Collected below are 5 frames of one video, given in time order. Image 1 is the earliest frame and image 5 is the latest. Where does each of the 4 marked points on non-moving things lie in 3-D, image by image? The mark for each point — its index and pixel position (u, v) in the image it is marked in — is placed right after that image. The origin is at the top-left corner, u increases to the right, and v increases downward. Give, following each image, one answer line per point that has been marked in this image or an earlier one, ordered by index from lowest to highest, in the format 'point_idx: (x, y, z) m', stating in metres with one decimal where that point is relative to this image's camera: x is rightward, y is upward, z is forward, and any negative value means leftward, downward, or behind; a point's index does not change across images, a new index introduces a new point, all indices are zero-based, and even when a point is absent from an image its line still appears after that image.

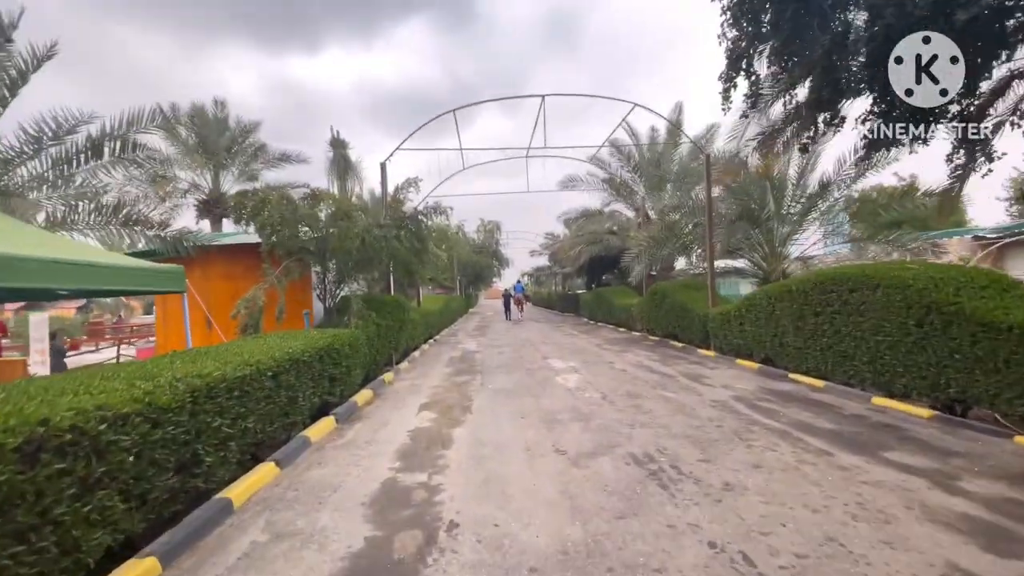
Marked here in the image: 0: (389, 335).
0: (-3.5, -1.3, +13.4) m
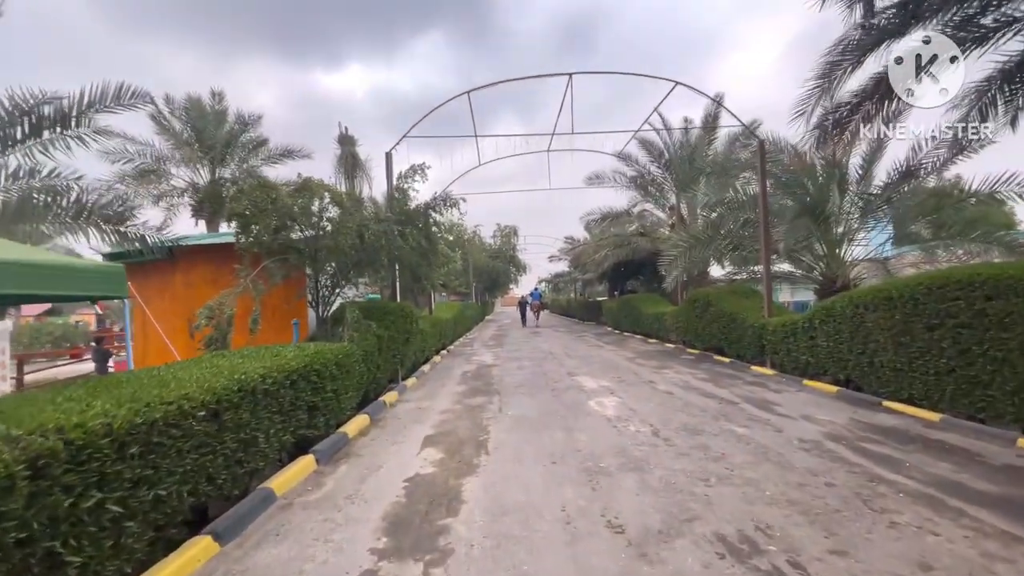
0: (-2.9, -1.5, +11.6) m
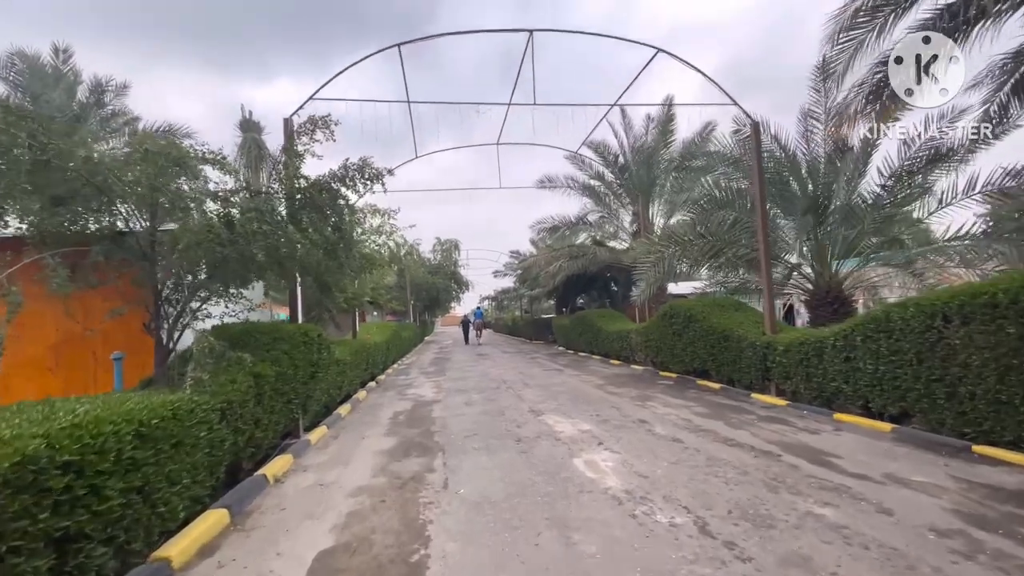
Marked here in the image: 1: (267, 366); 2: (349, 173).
0: (-3.8, -1.7, +8.1) m
1: (-3.8, -1.2, +7.3) m
2: (-2.7, +1.9, +7.8) m
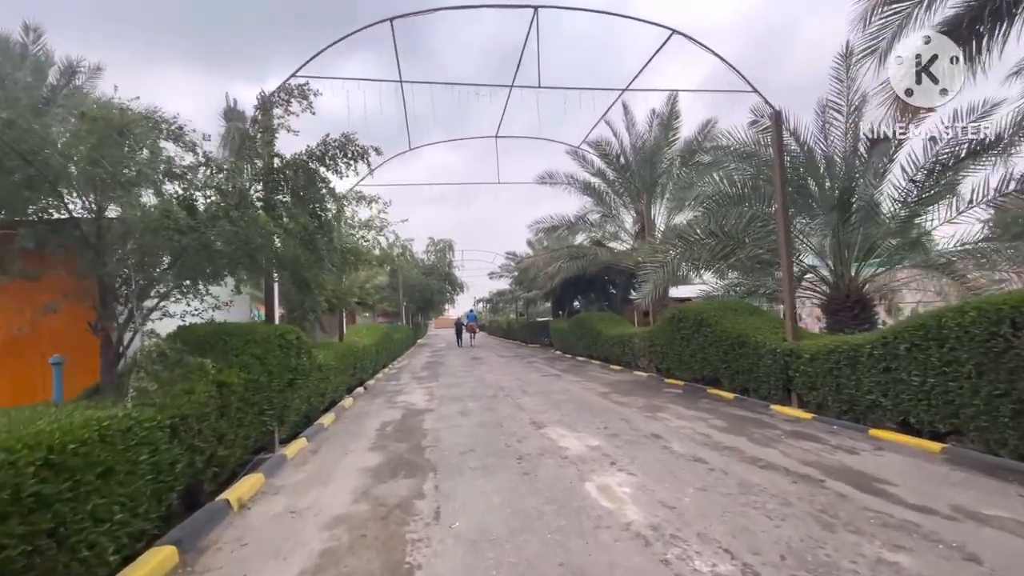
0: (-3.8, -1.7, +7.1) m
1: (-3.7, -1.1, +6.3) m
2: (-2.6, +1.9, +6.9) m
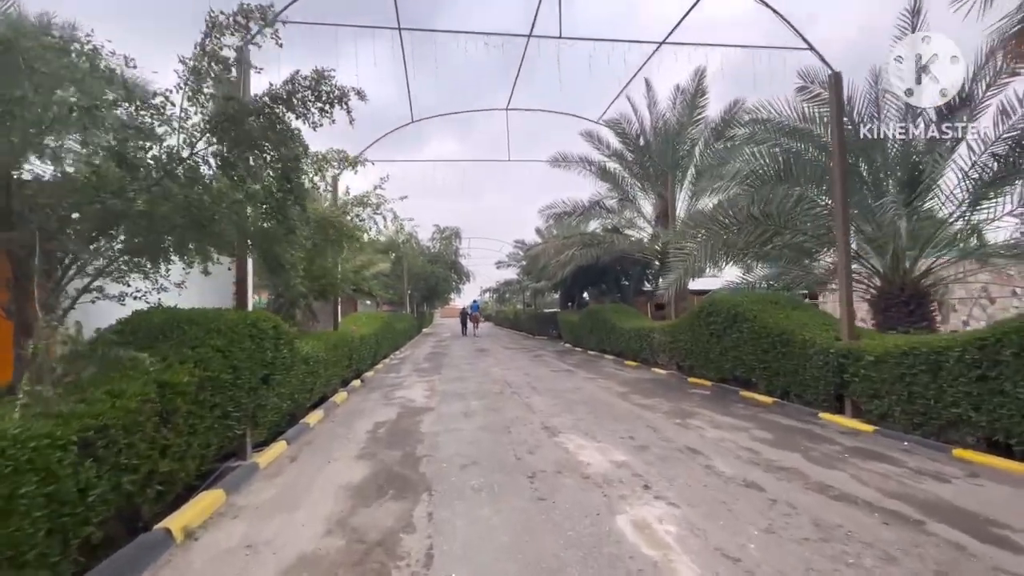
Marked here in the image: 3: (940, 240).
0: (-3.6, -1.4, +6.0) m
1: (-3.6, -0.9, +5.1) m
2: (-2.4, +2.2, +5.6) m
3: (+9.6, +1.1, +10.7) m
